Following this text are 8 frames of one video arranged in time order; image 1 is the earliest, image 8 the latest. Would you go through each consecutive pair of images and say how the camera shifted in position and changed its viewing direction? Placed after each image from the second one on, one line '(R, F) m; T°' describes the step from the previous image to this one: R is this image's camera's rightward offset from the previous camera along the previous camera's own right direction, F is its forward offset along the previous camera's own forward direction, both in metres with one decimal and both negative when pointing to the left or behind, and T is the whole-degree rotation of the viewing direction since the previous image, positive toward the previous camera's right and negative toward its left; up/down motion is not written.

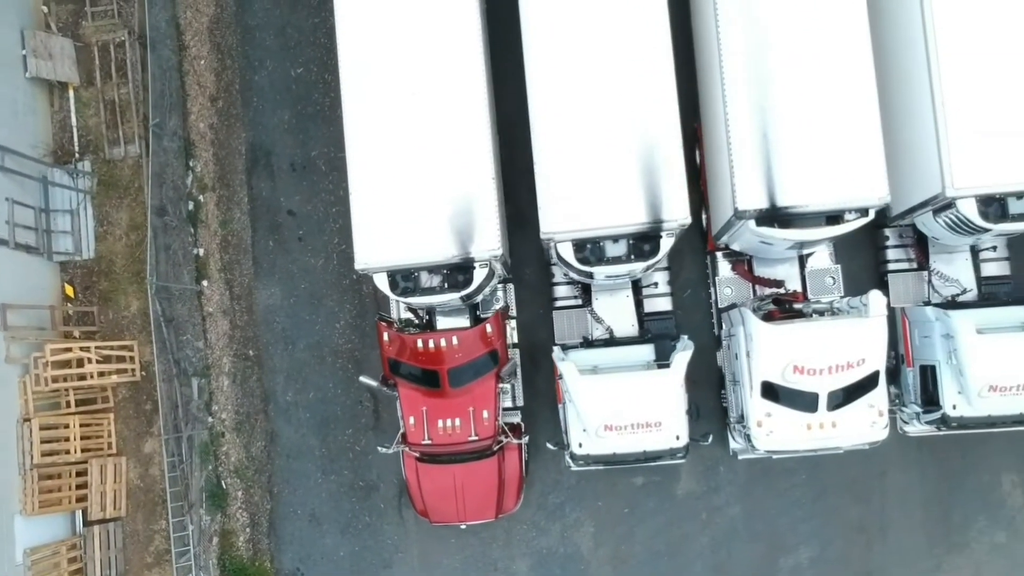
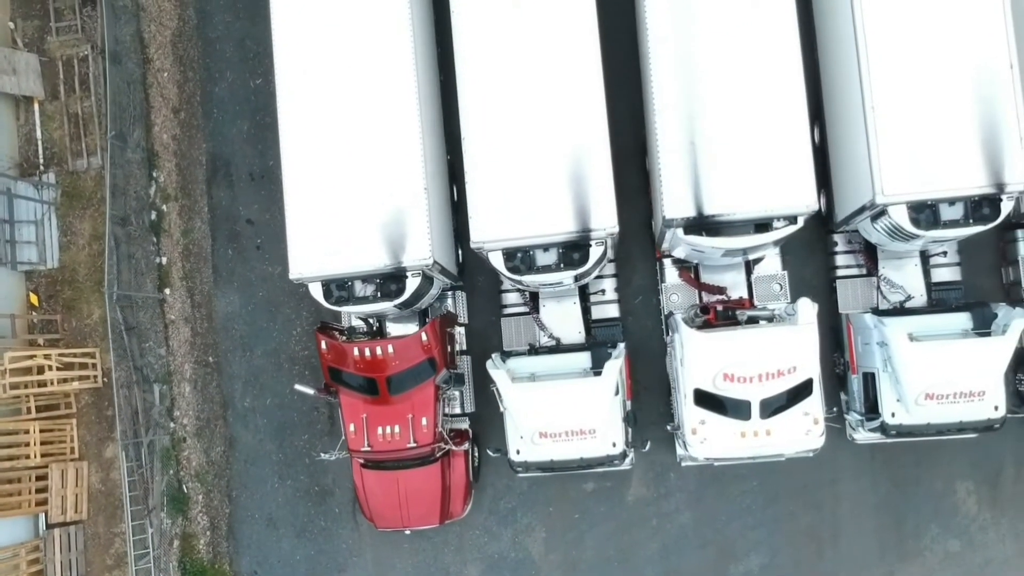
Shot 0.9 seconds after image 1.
(+0.6, 0.0) m; -2°
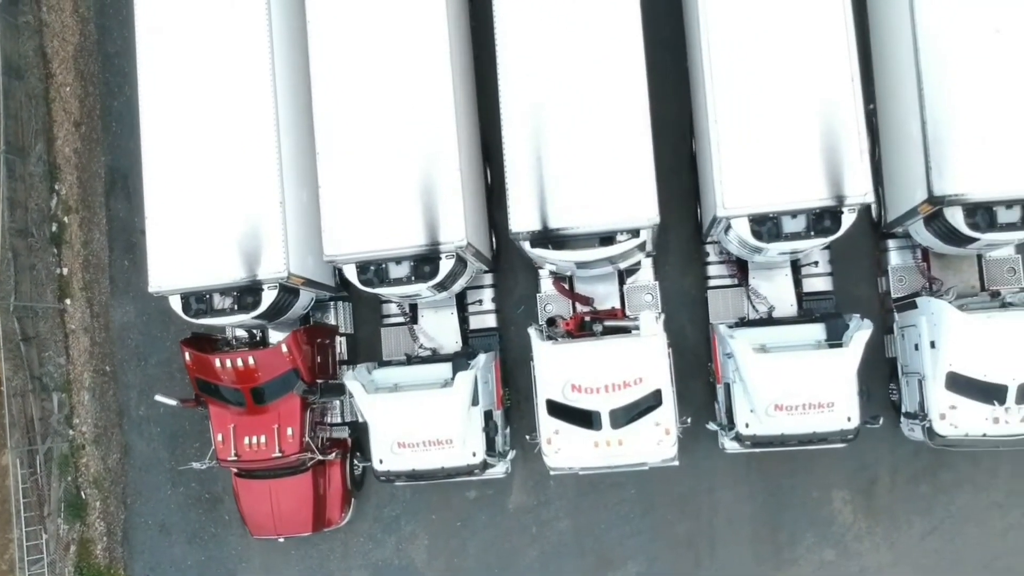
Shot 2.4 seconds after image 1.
(+1.0, -0.1) m; -1°
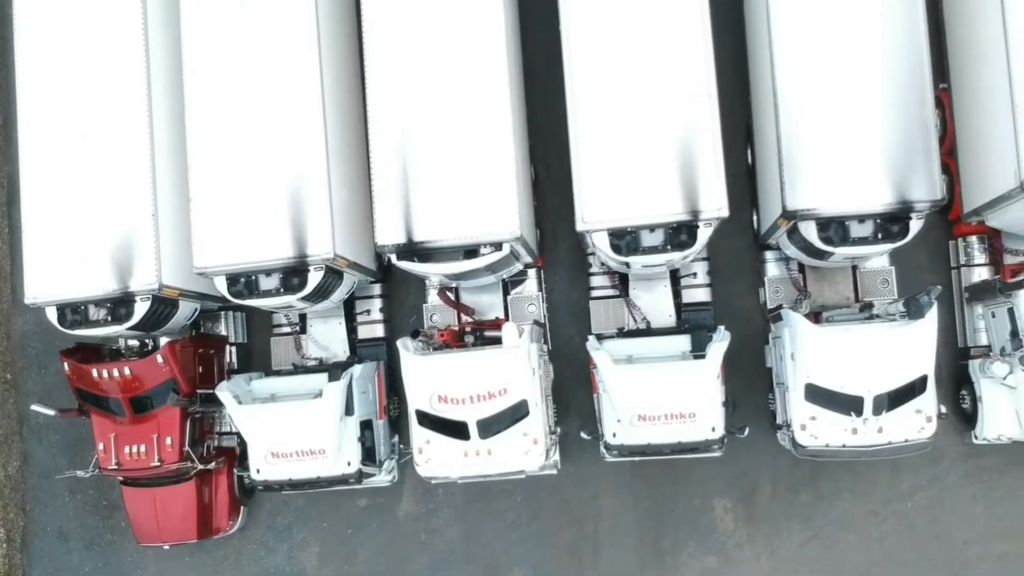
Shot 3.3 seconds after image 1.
(+0.8, -0.1) m; 0°
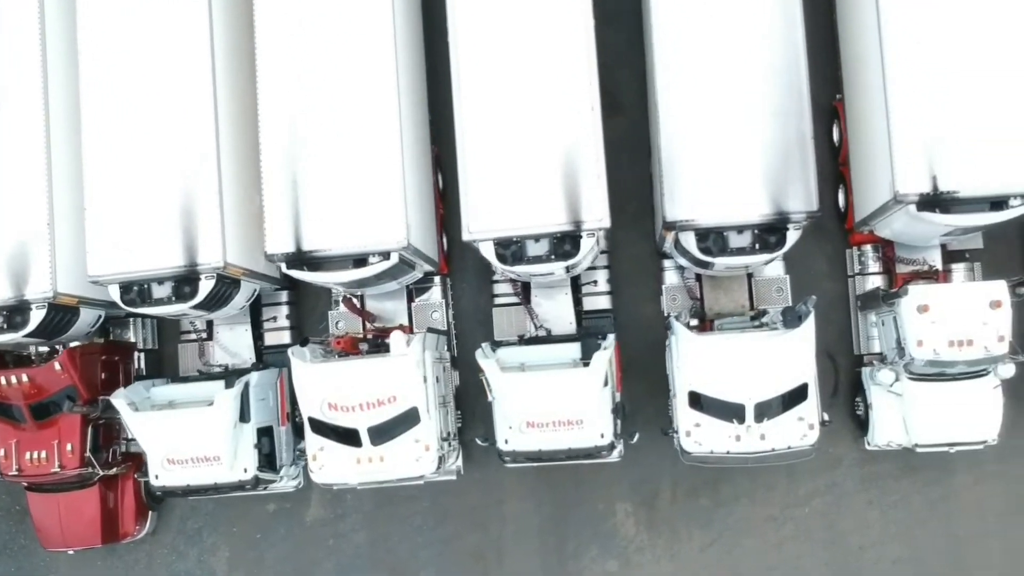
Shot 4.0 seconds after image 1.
(+0.6, -0.1) m; 0°
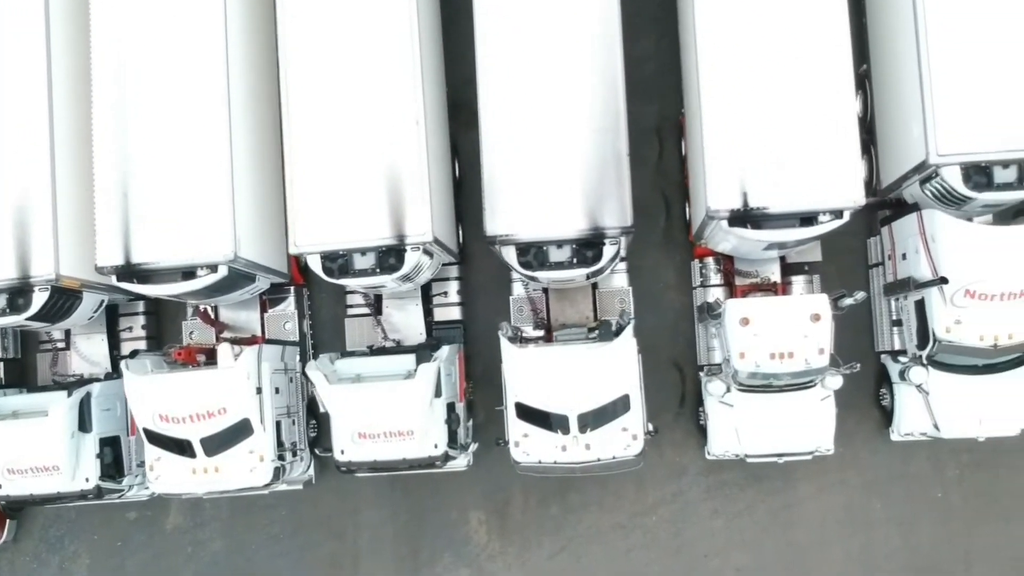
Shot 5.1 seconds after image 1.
(+0.9, -0.1) m; +1°
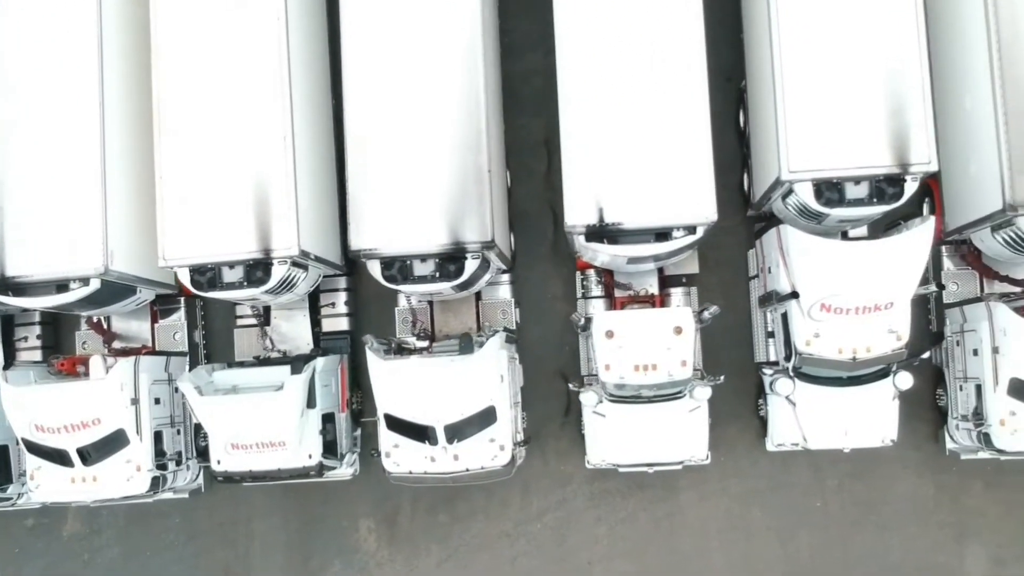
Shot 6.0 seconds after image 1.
(+0.8, -0.1) m; 0°
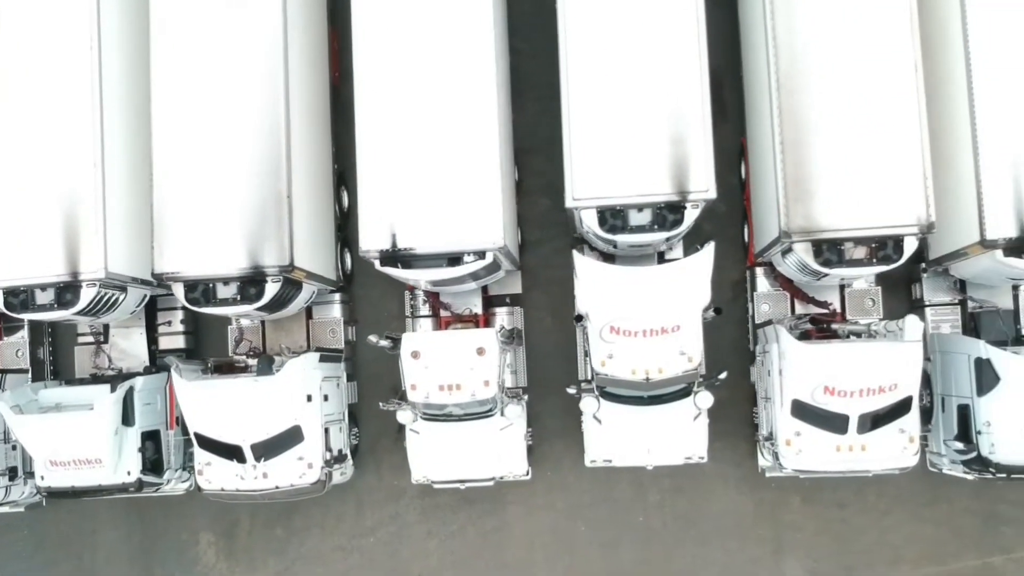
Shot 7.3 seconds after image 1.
(+1.2, -0.2) m; 0°
